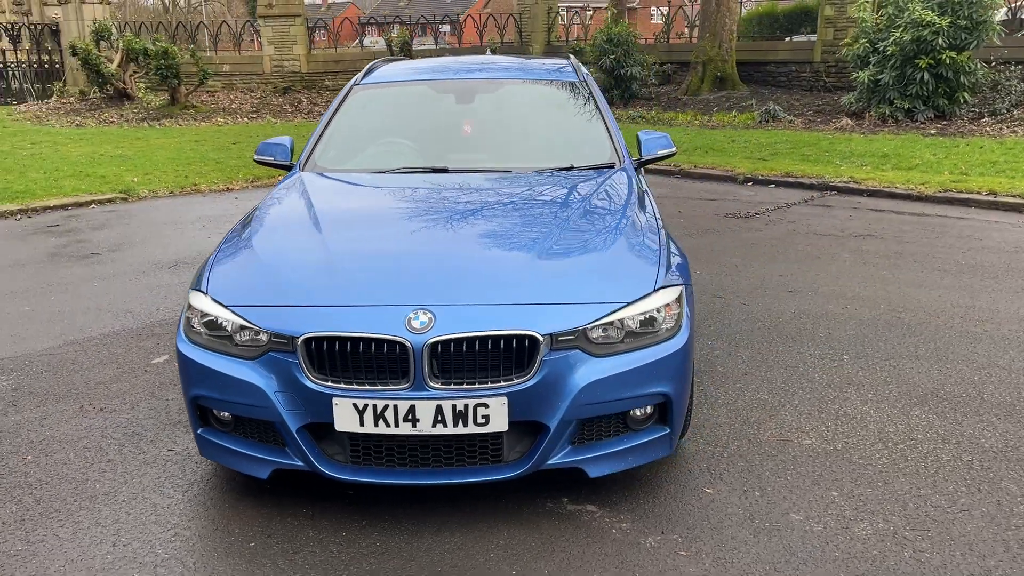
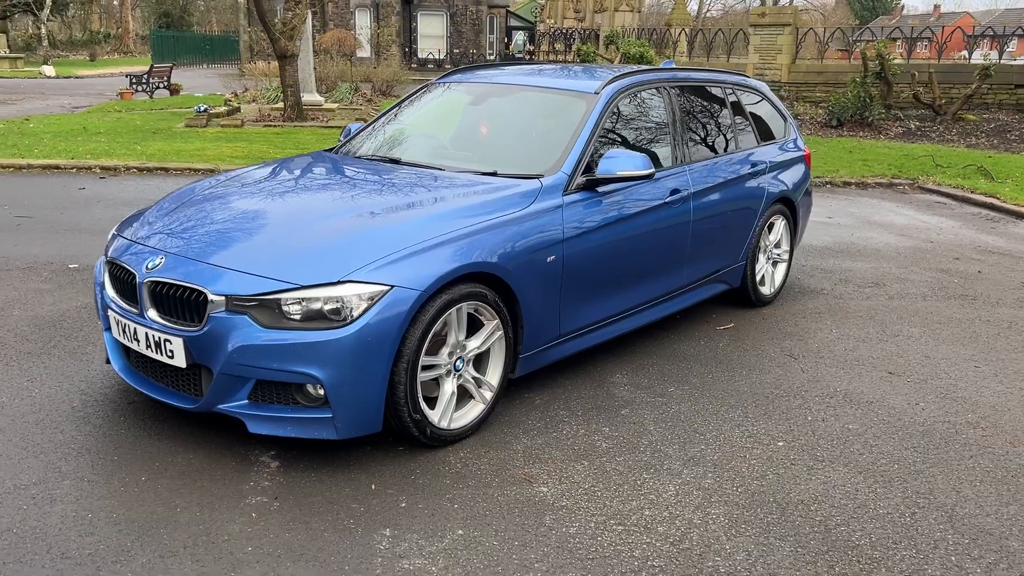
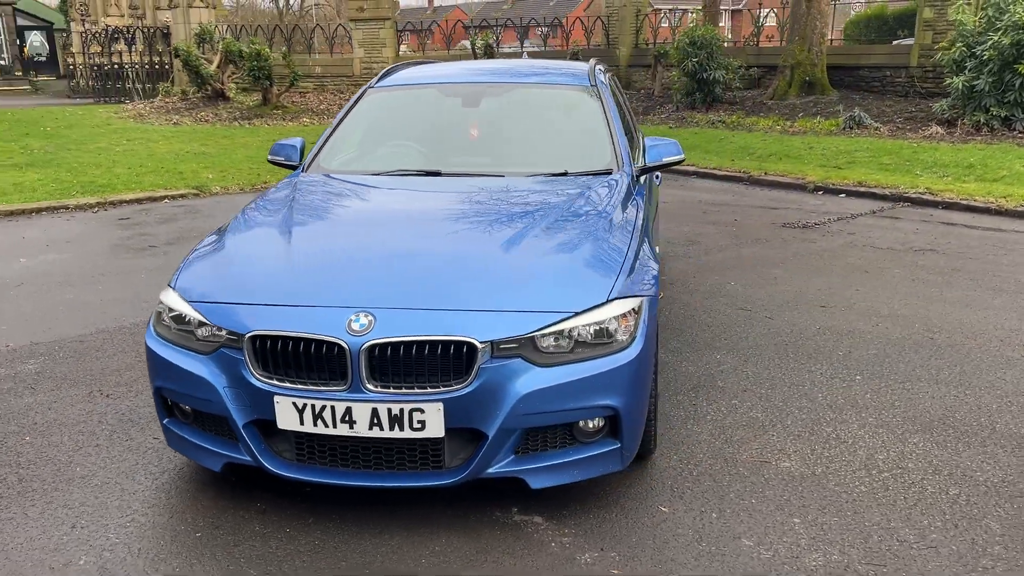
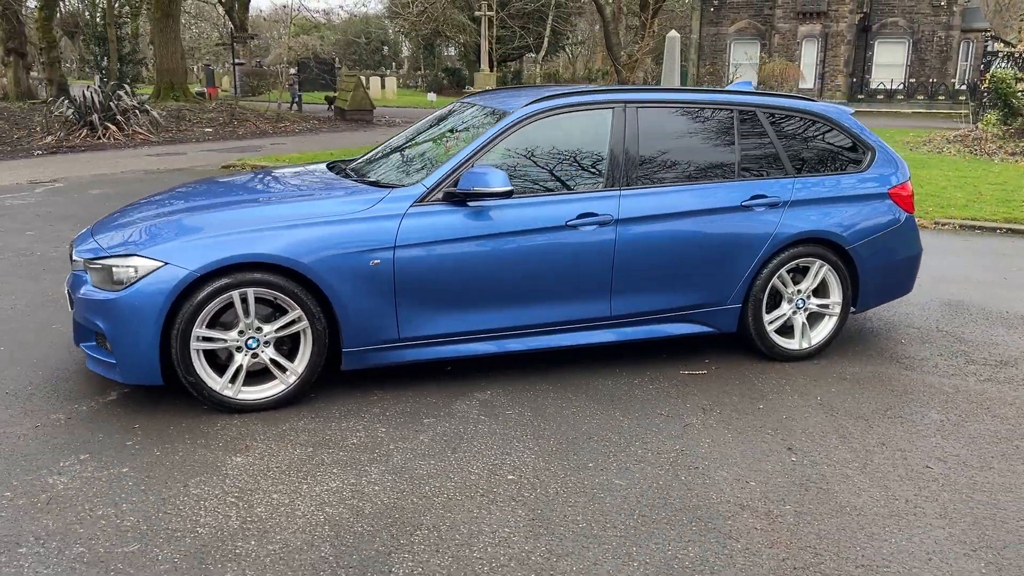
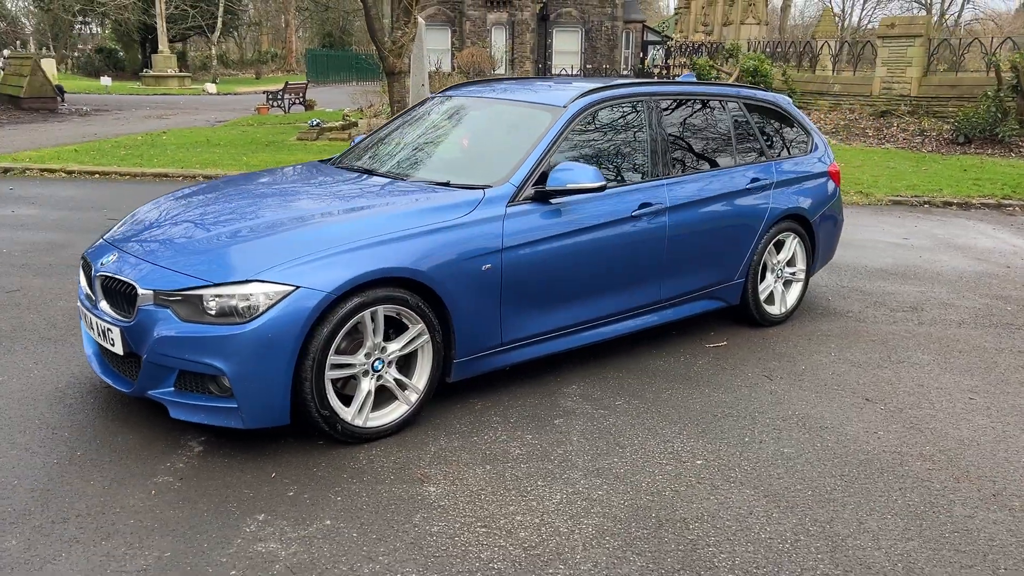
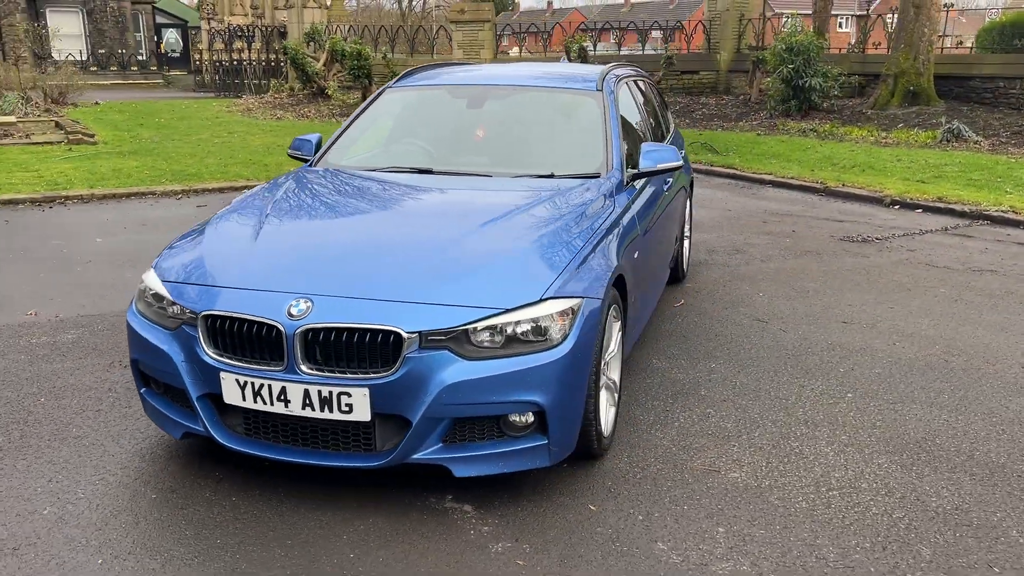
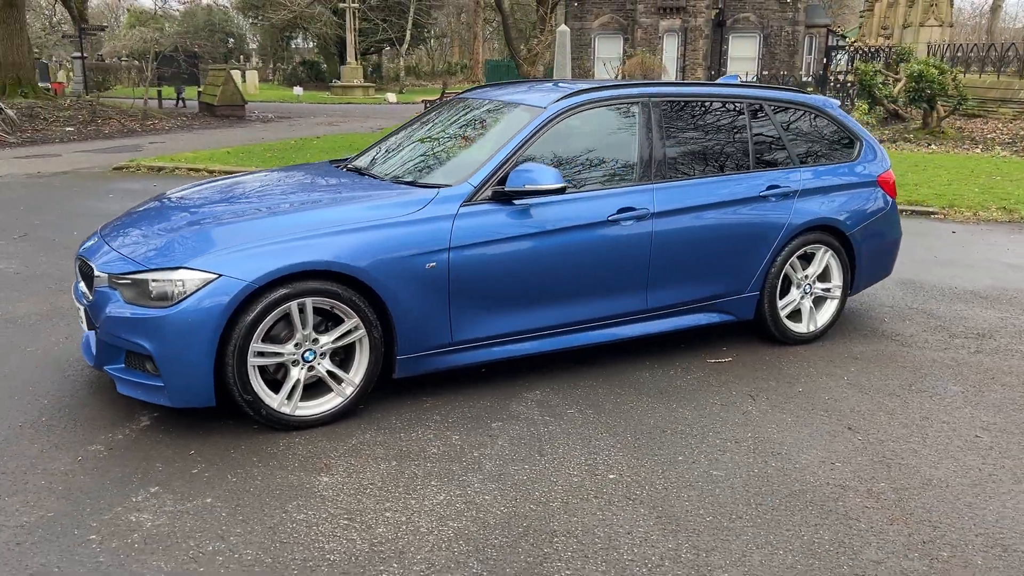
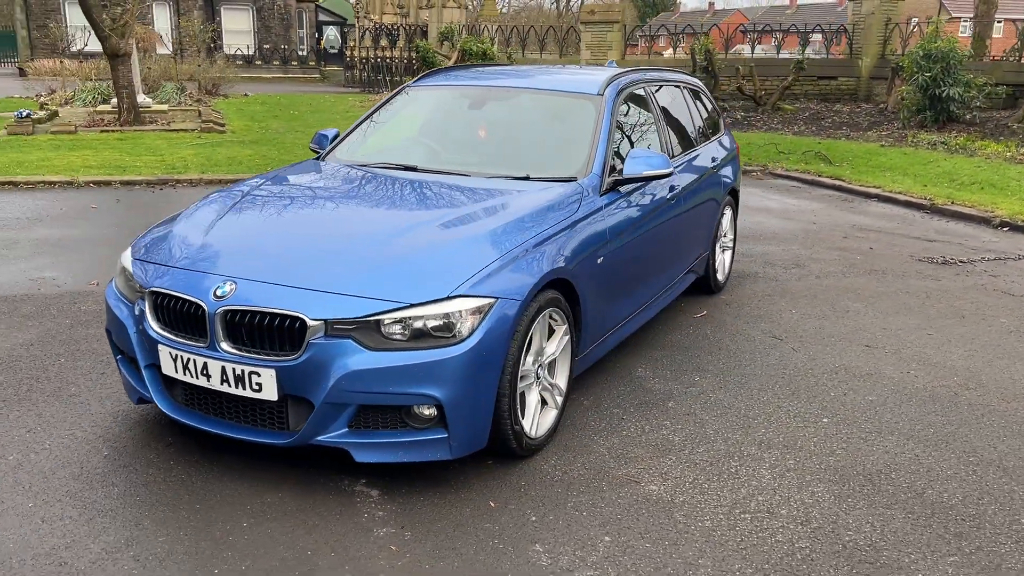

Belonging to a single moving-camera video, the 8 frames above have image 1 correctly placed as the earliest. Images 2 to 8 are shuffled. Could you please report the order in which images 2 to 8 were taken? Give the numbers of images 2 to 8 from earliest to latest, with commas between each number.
3, 6, 8, 2, 5, 7, 4
